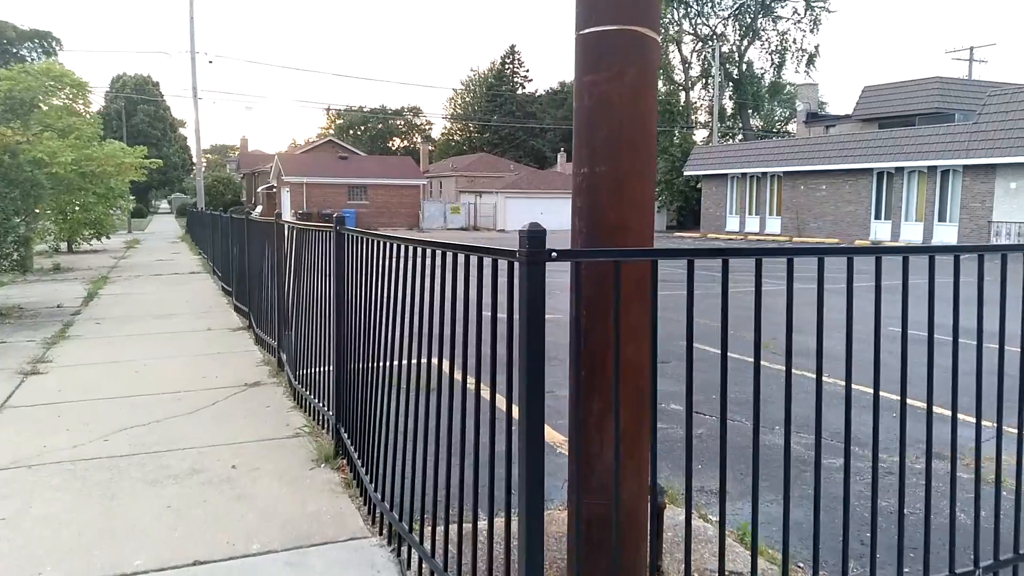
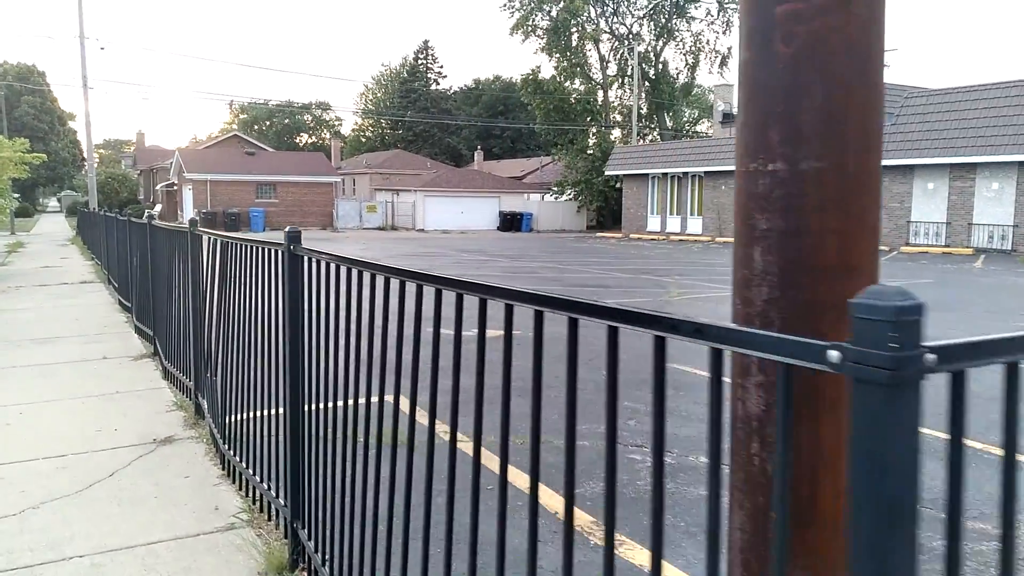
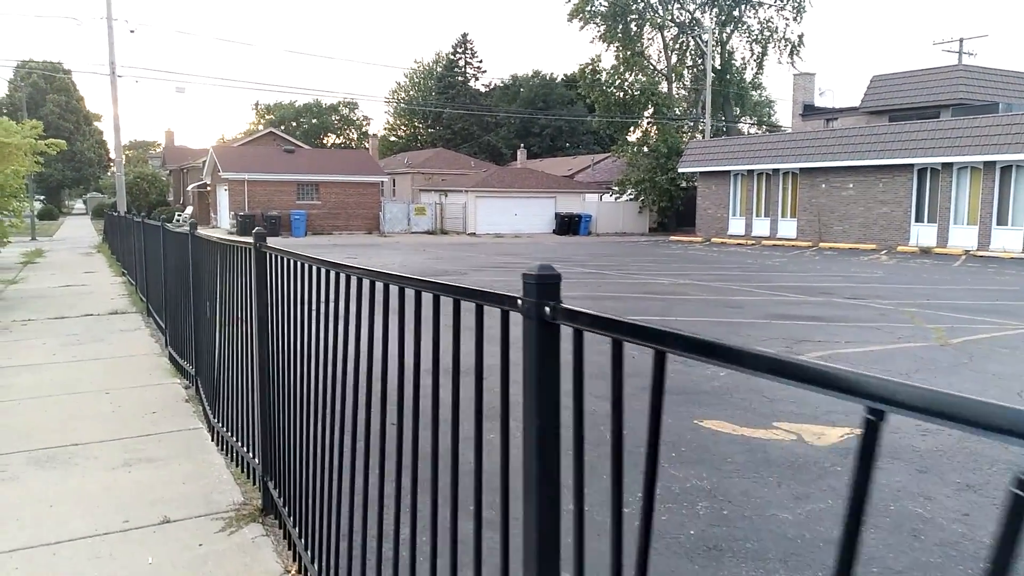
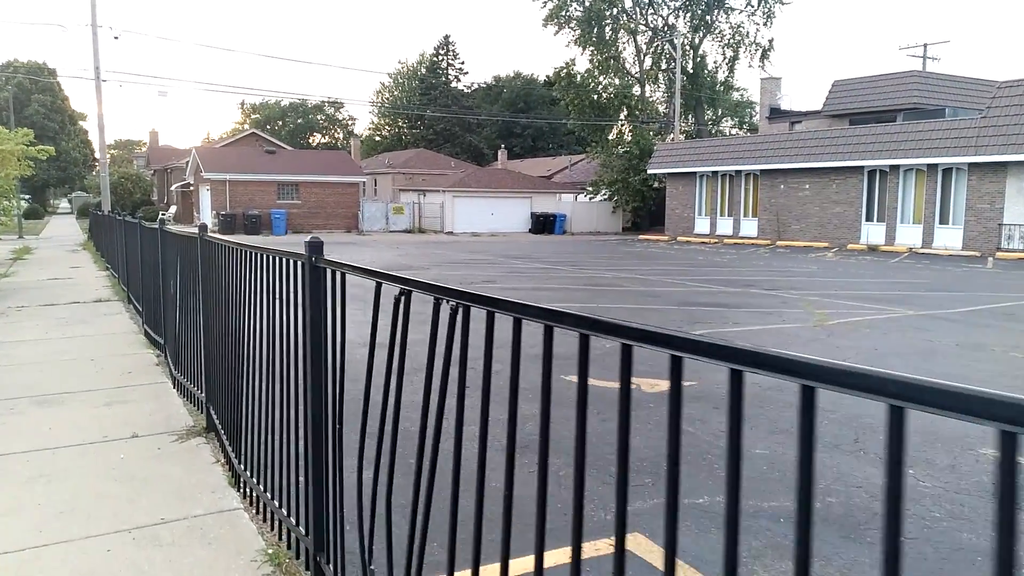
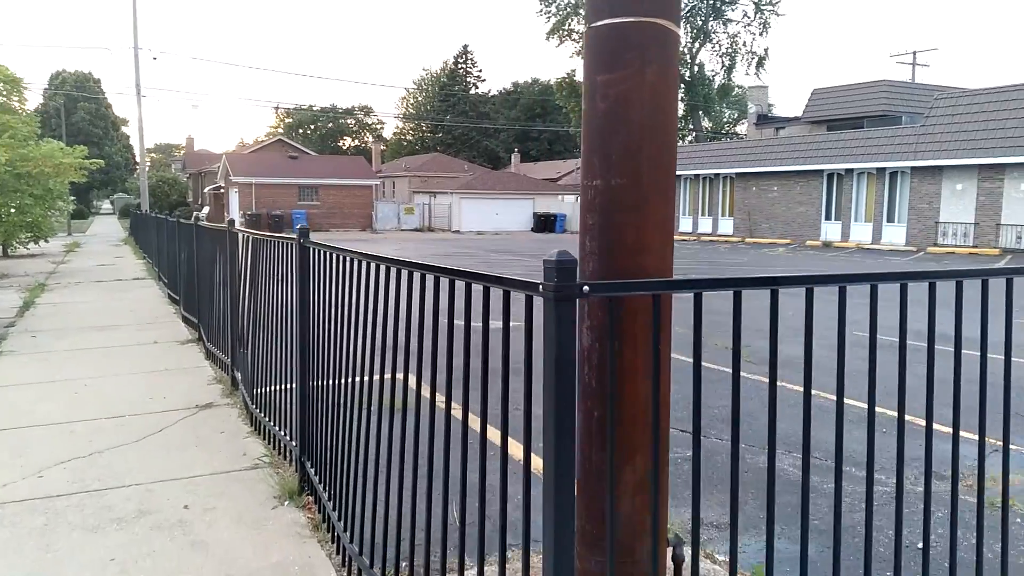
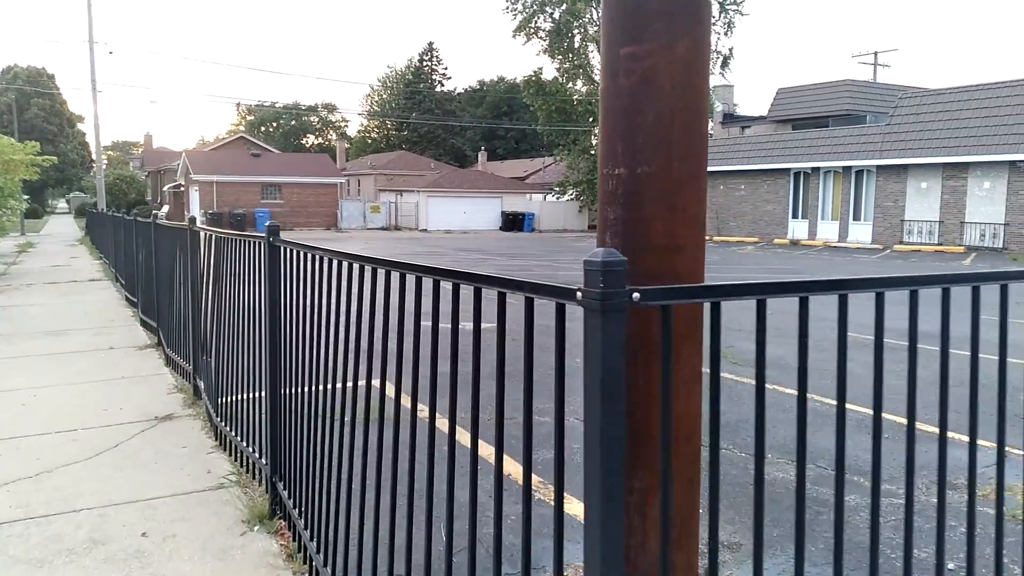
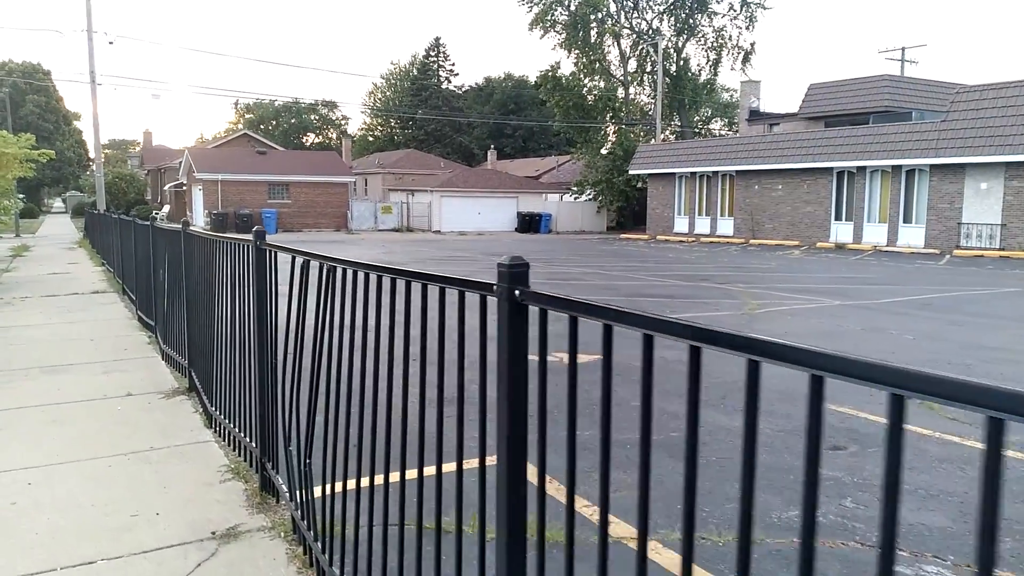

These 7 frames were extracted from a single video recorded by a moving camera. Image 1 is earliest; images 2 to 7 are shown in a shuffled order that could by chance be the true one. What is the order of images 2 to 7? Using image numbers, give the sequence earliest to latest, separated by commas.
5, 6, 2, 7, 4, 3
